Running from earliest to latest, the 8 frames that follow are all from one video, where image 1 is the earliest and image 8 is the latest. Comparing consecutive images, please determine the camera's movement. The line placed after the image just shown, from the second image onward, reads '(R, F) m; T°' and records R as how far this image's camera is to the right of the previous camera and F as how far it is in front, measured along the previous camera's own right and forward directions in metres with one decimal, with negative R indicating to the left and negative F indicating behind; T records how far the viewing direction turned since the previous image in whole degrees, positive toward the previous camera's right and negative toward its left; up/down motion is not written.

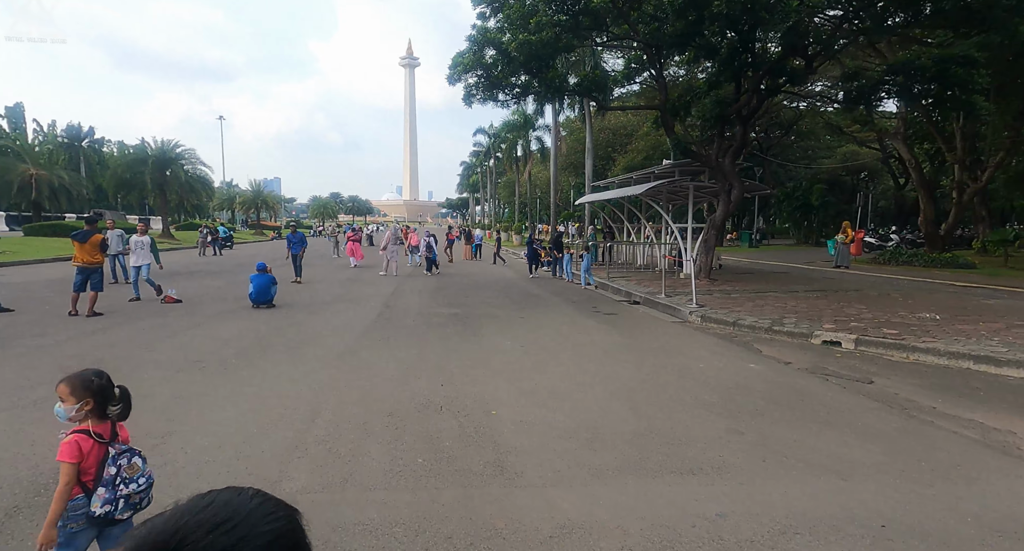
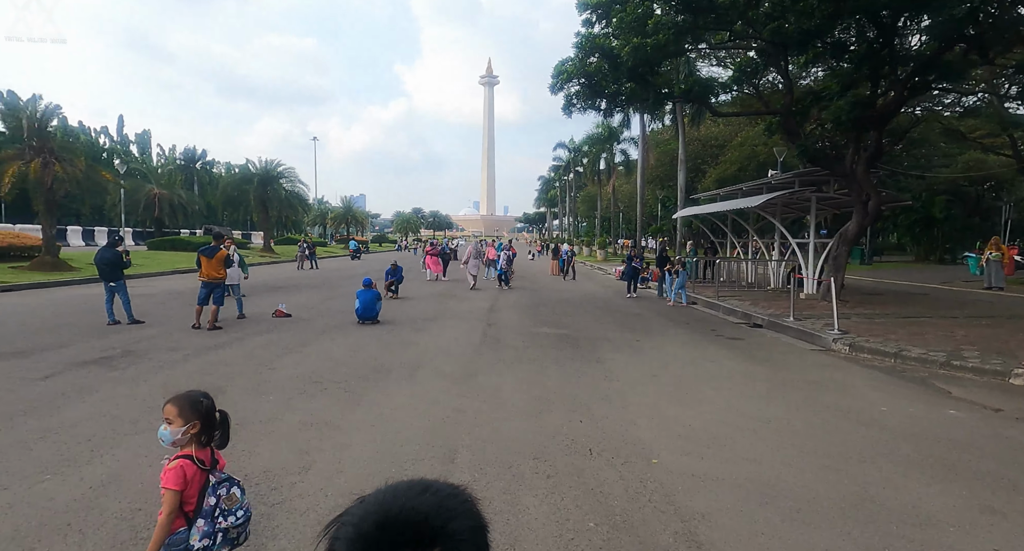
(-0.7, +0.6) m; -7°
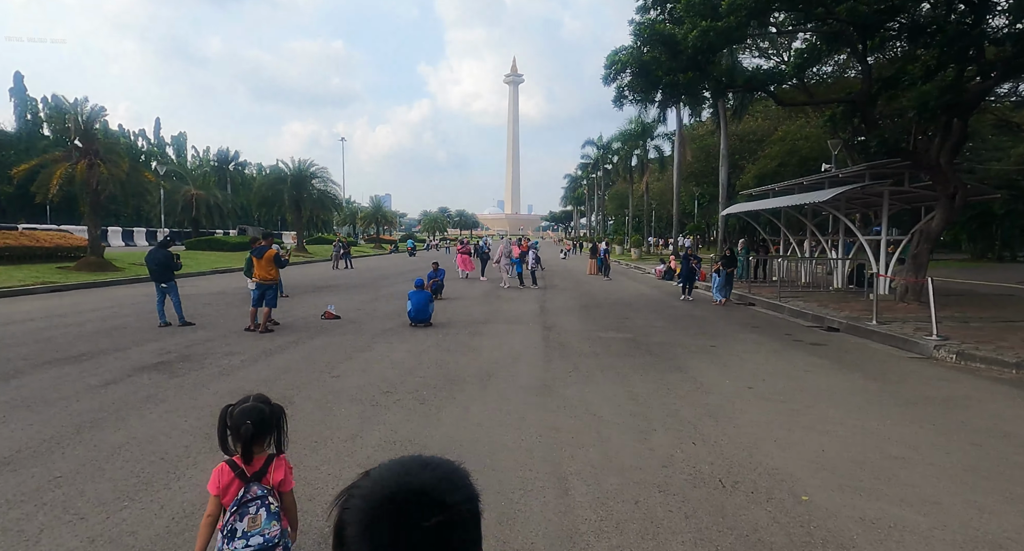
(-0.7, +0.6) m; -2°
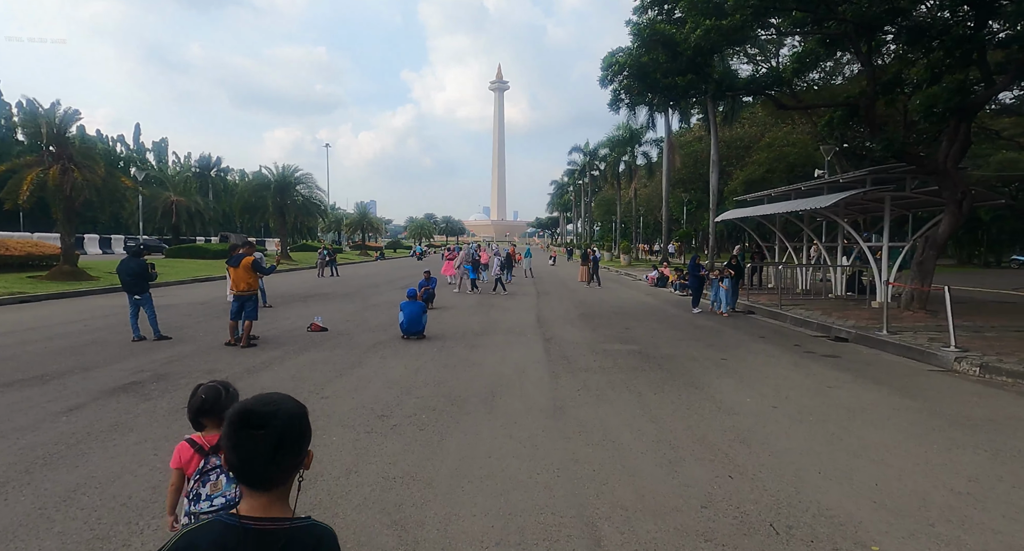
(-0.2, +0.6) m; +1°
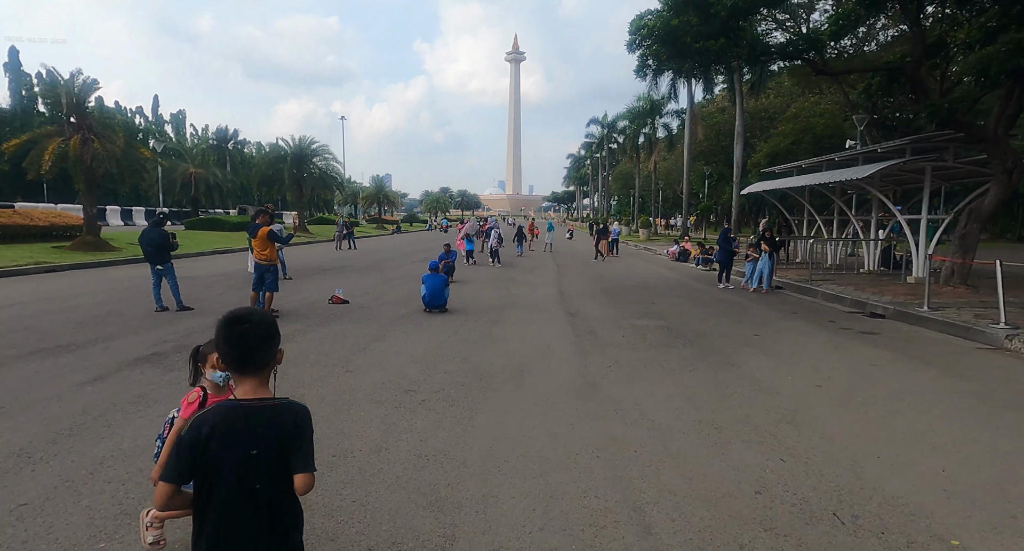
(-0.2, +0.3) m; -1°
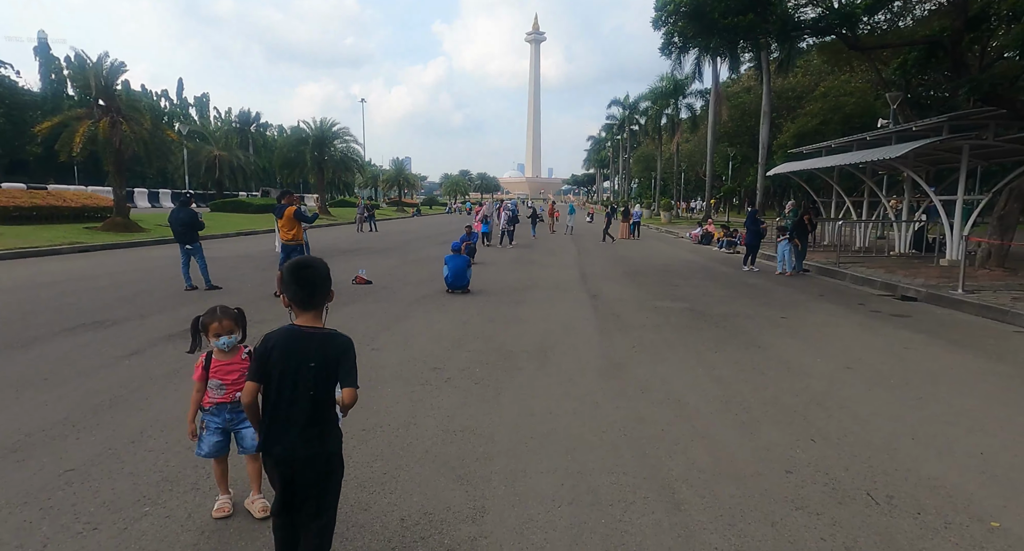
(-0.1, 0.0) m; -2°
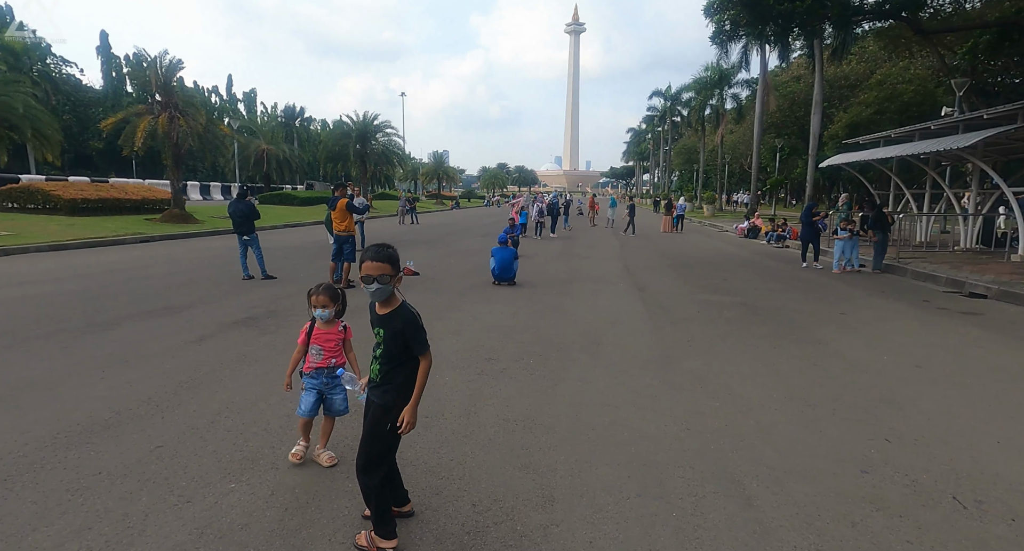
(-0.2, 0.0) m; -4°
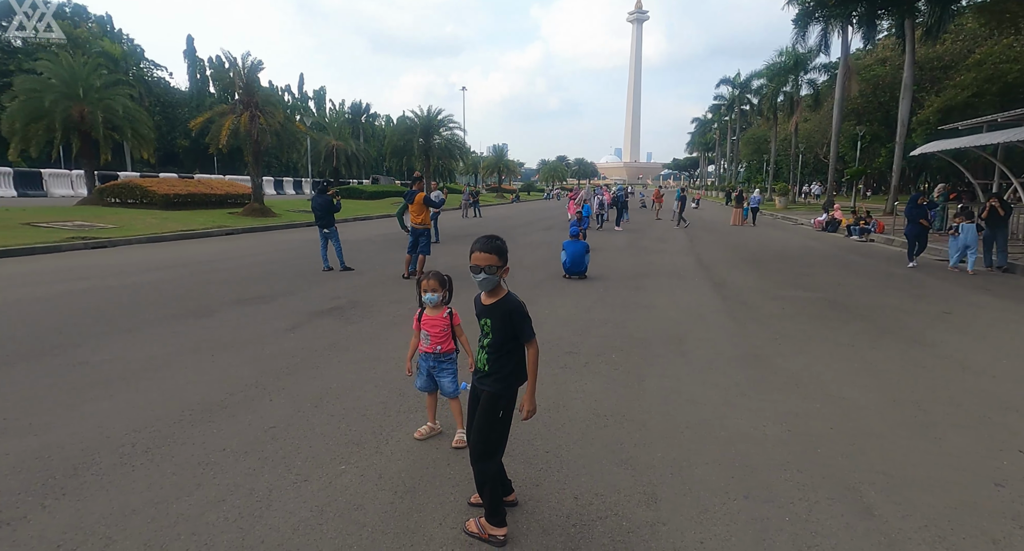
(-0.2, 0.0) m; -6°
